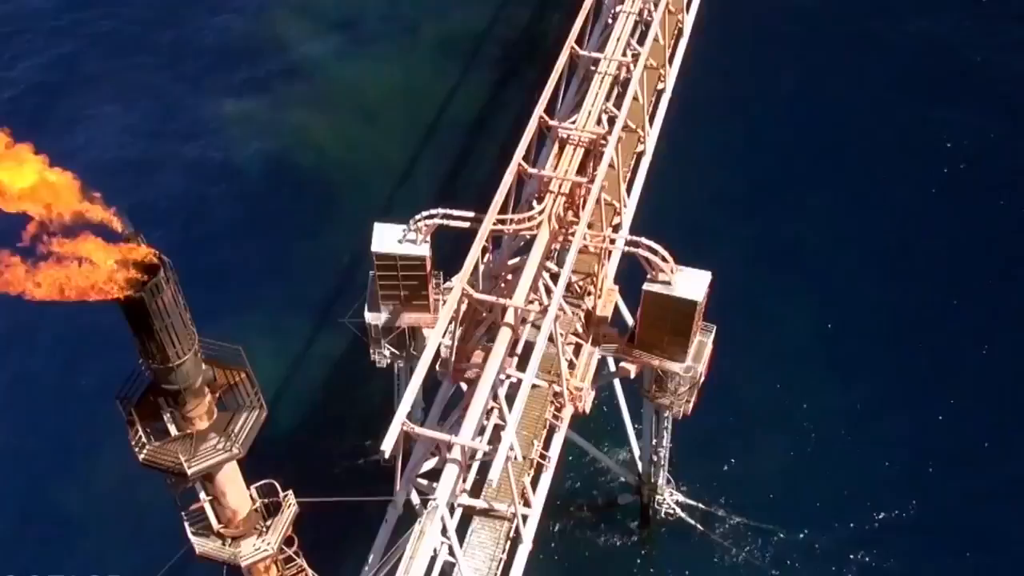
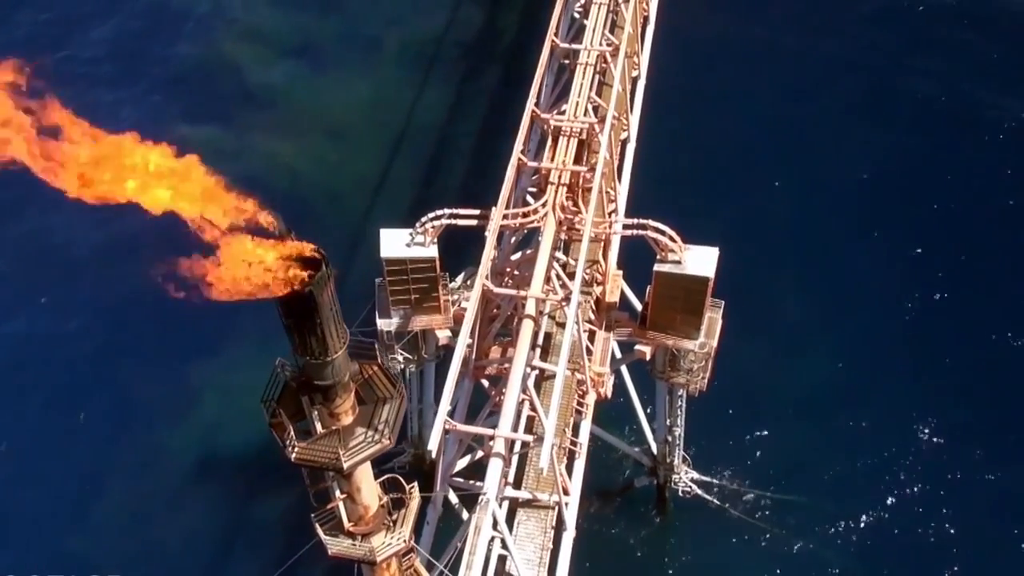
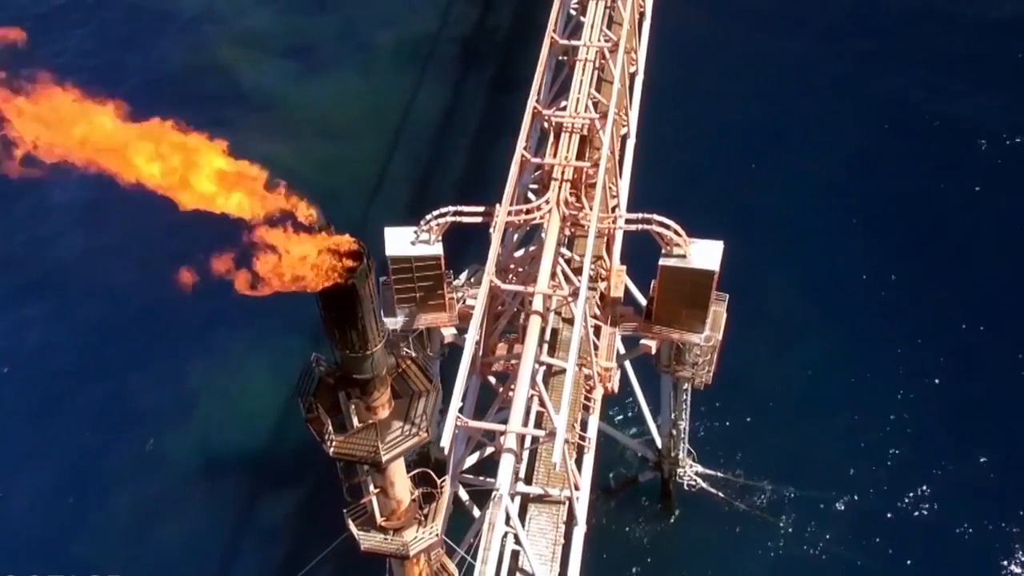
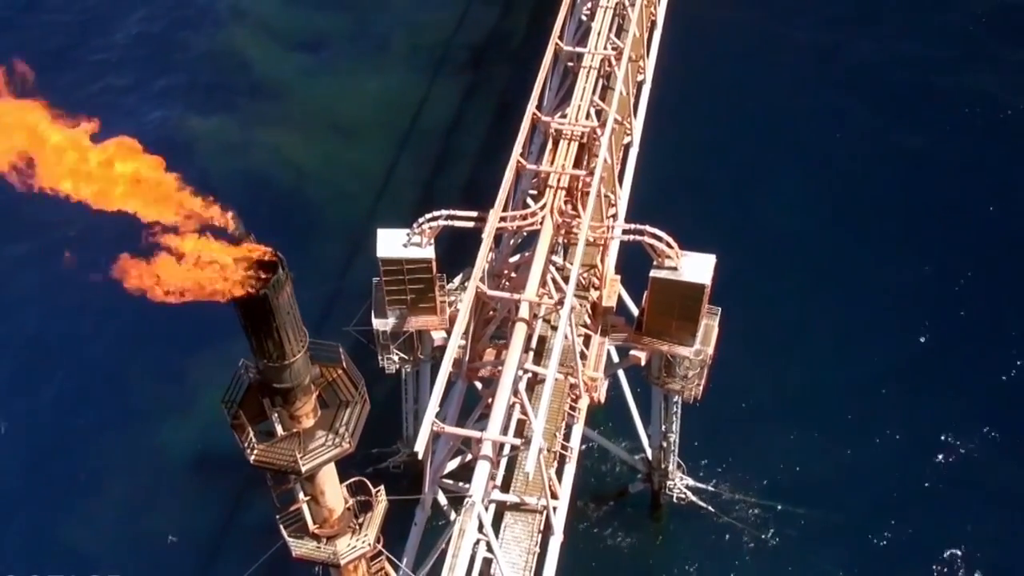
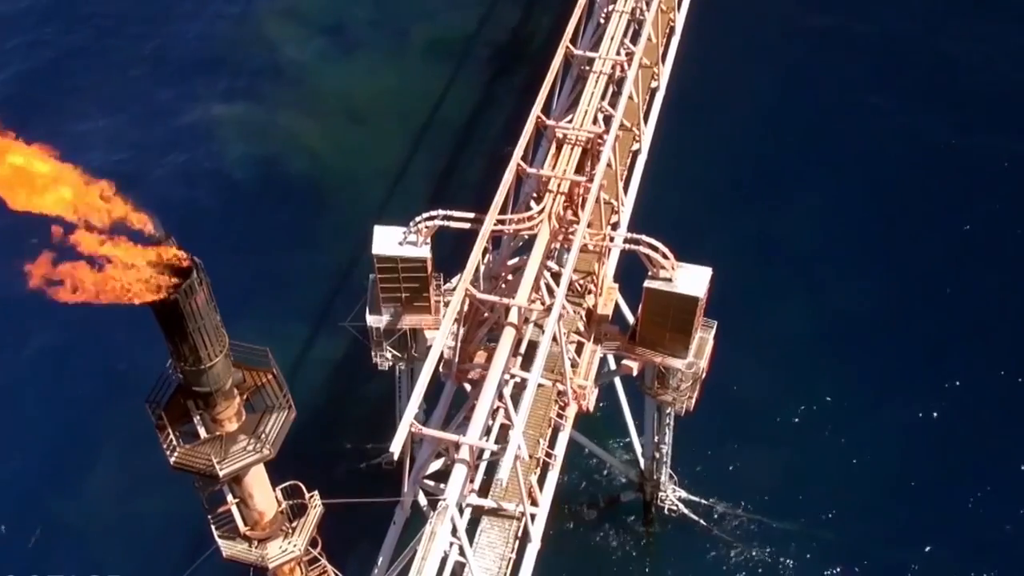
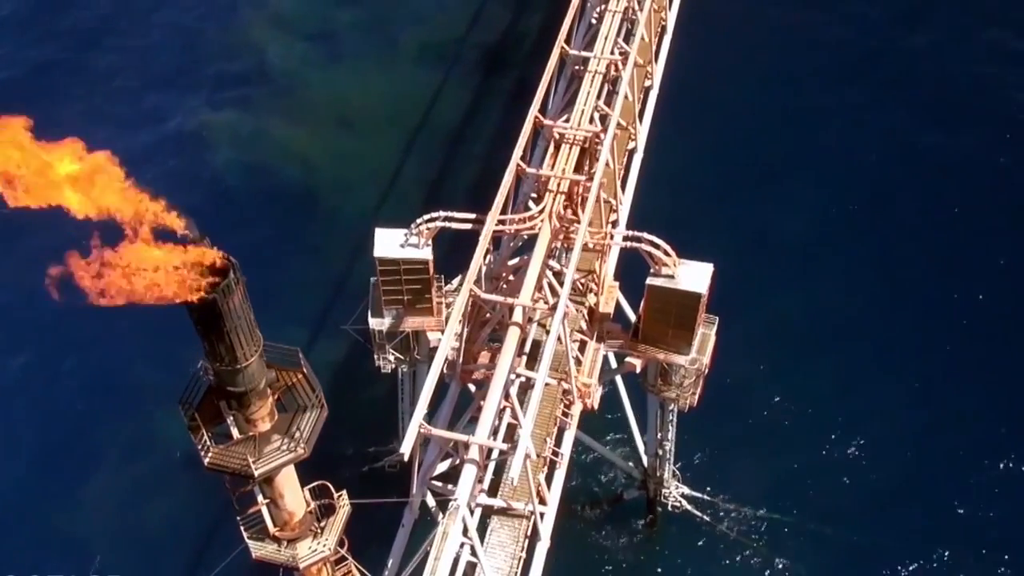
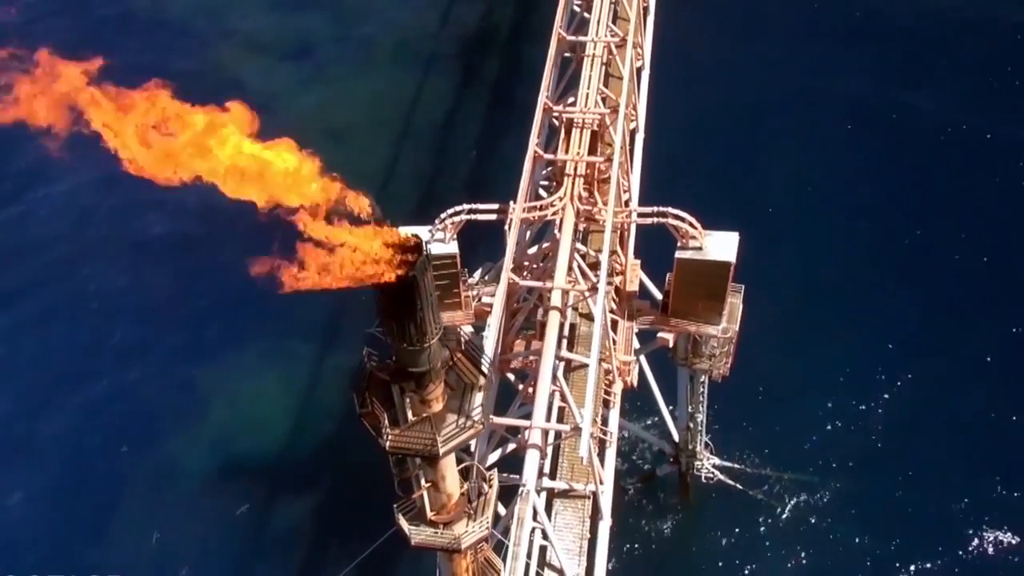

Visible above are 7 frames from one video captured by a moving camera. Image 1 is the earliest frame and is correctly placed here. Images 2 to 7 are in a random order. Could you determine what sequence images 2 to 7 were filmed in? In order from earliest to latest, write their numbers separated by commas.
5, 6, 4, 2, 3, 7
